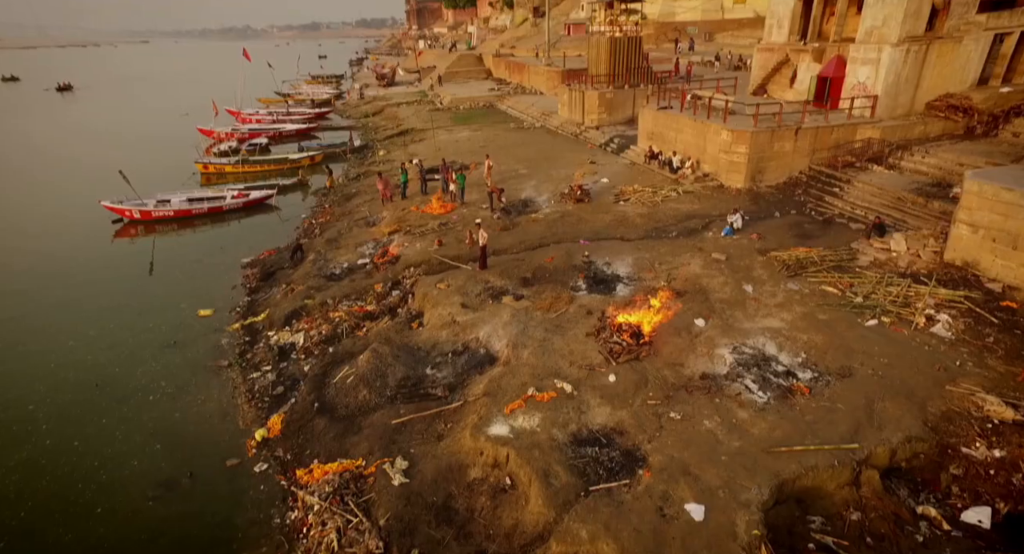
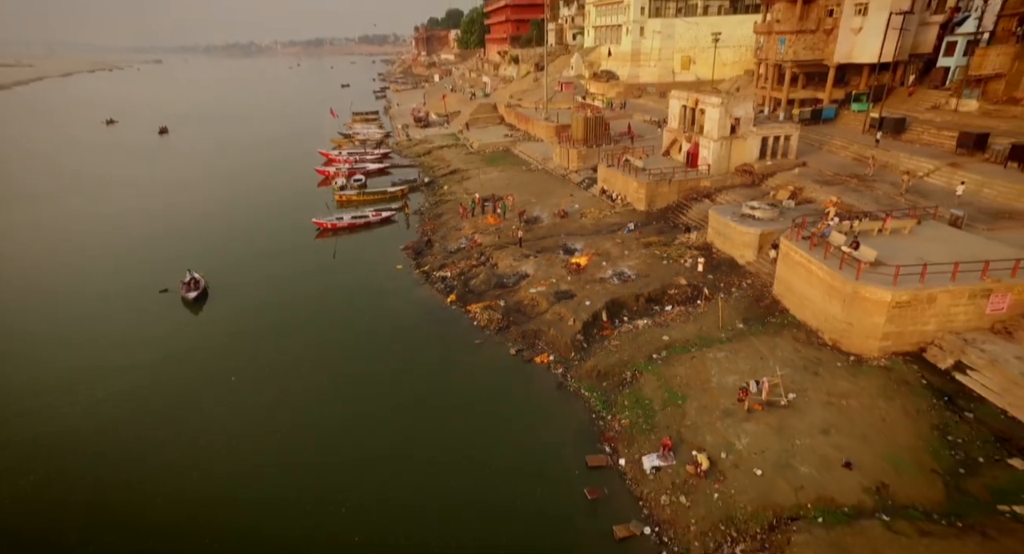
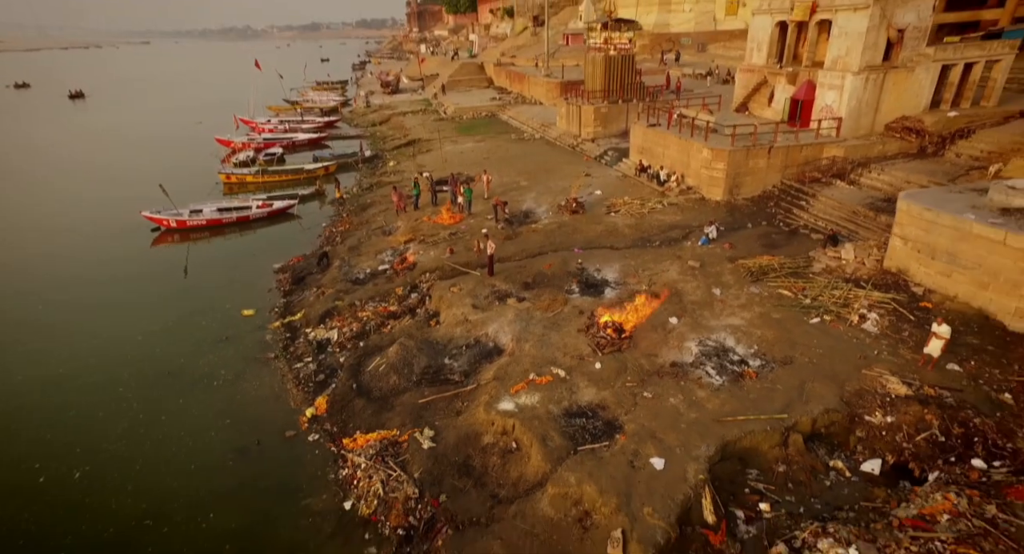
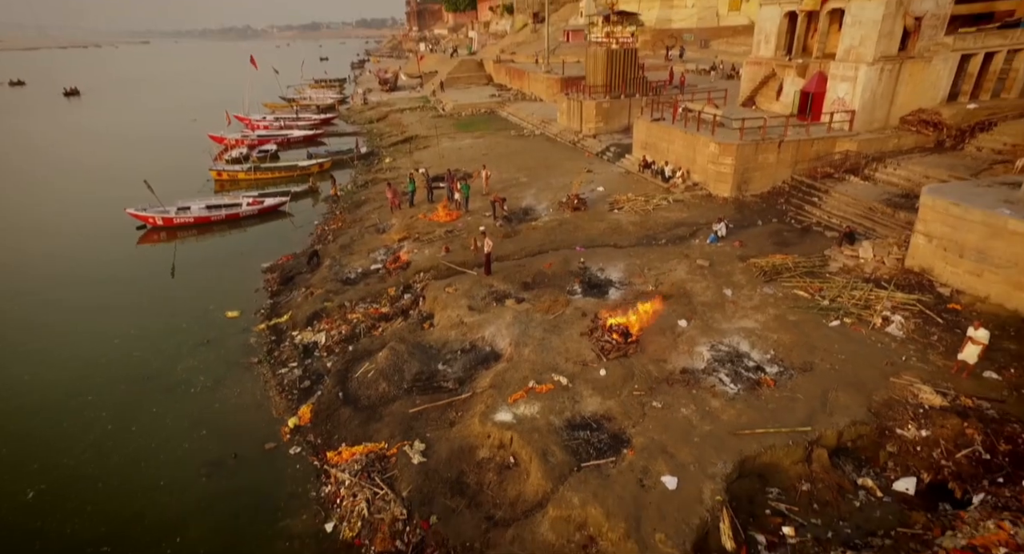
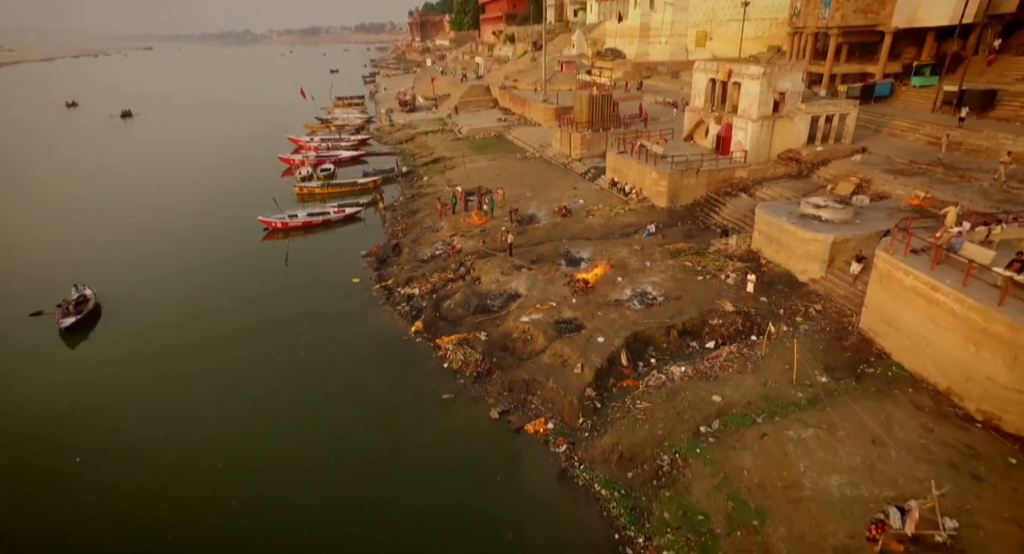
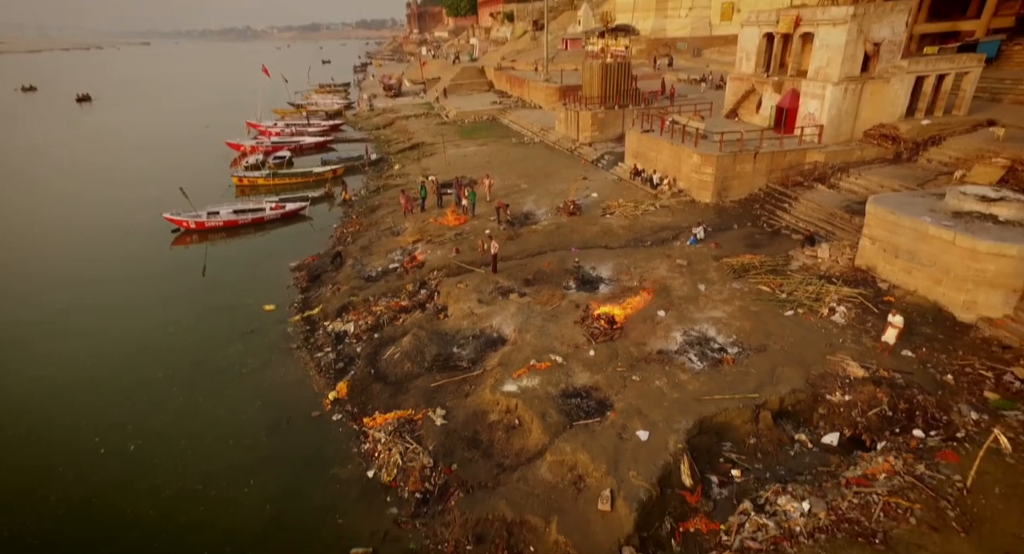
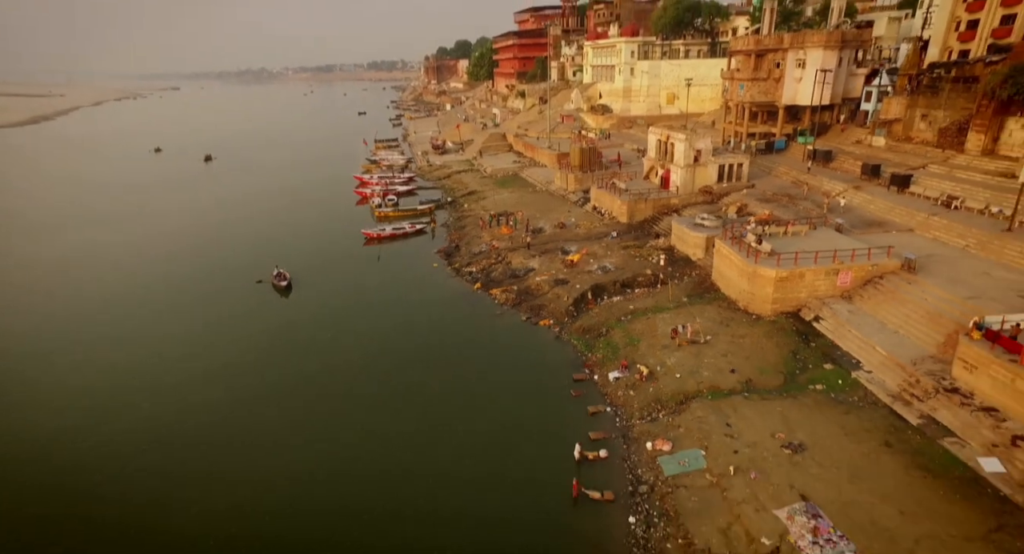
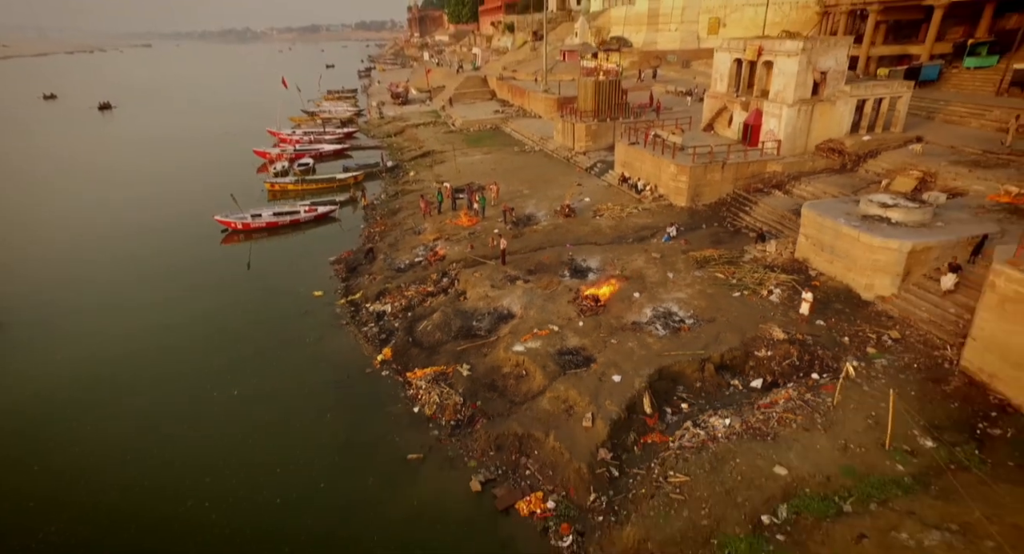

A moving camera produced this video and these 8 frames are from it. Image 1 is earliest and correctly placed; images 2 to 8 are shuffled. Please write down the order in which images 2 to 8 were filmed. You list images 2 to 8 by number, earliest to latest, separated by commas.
4, 3, 6, 8, 5, 2, 7
